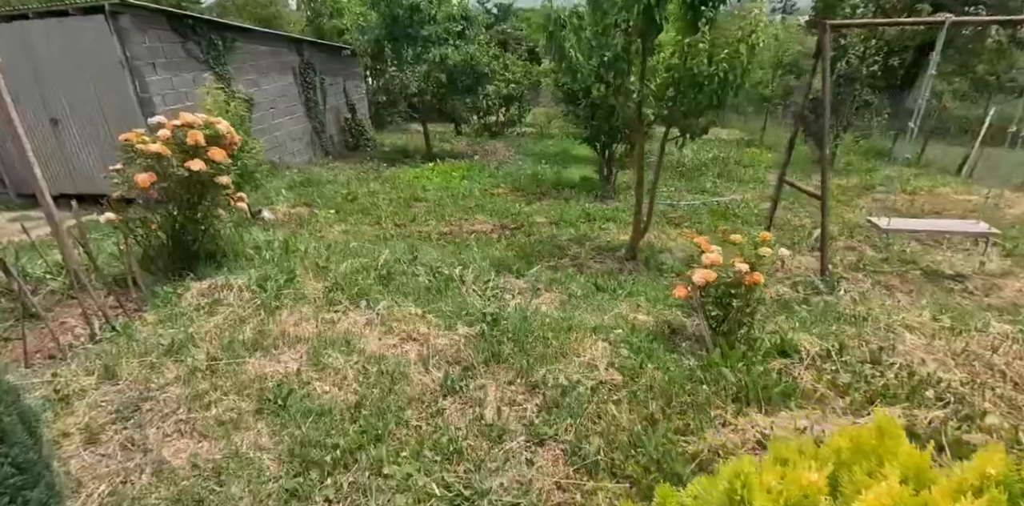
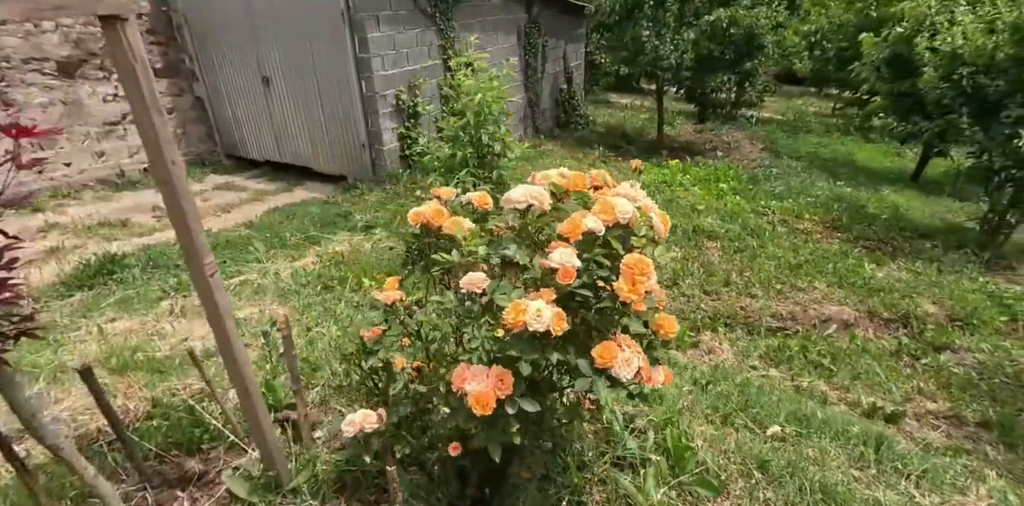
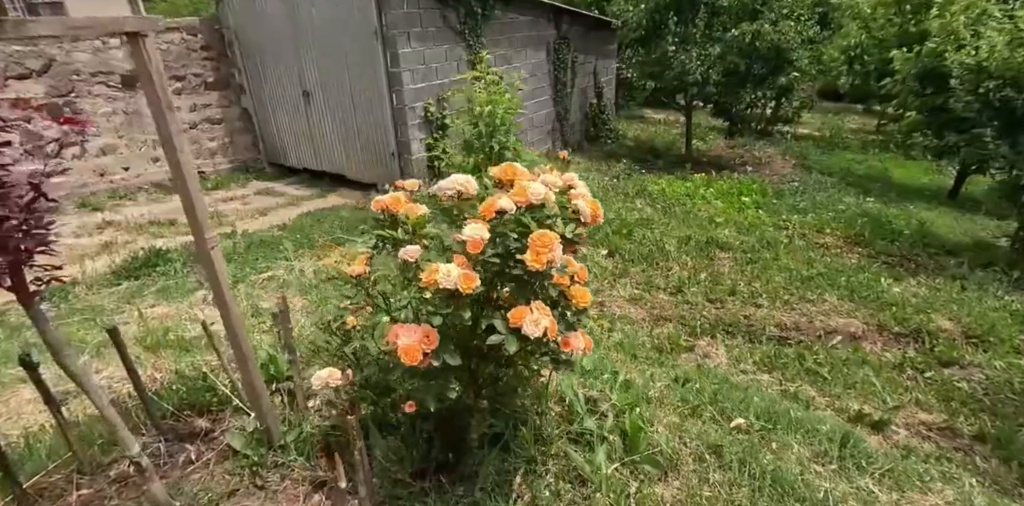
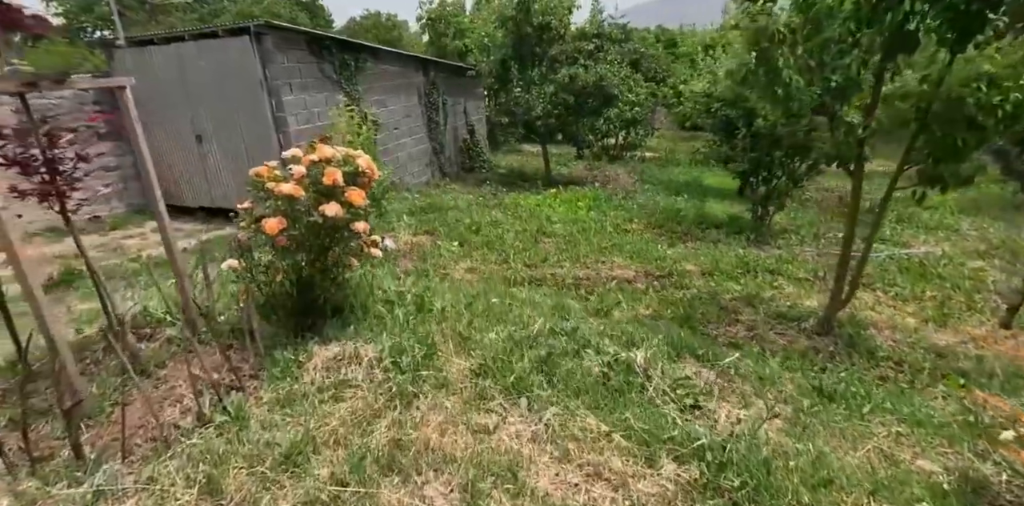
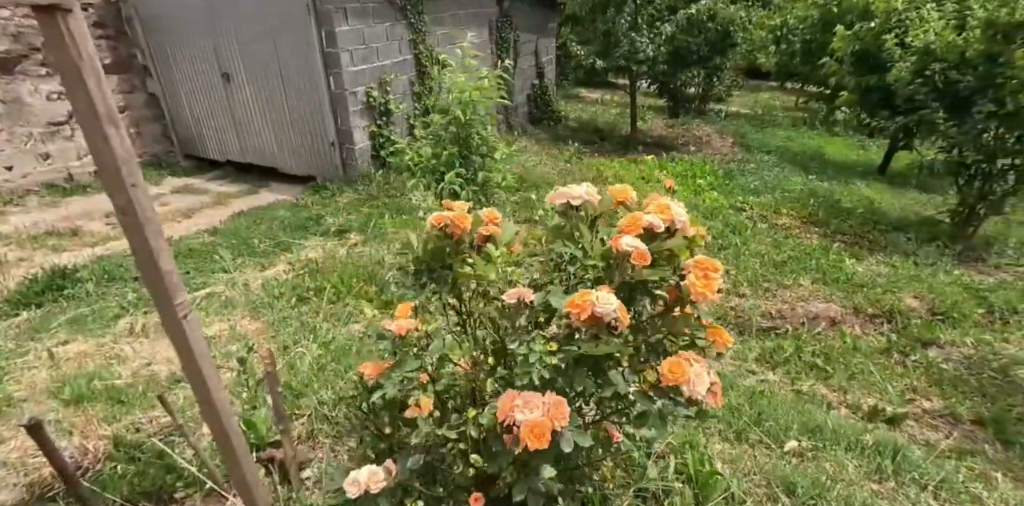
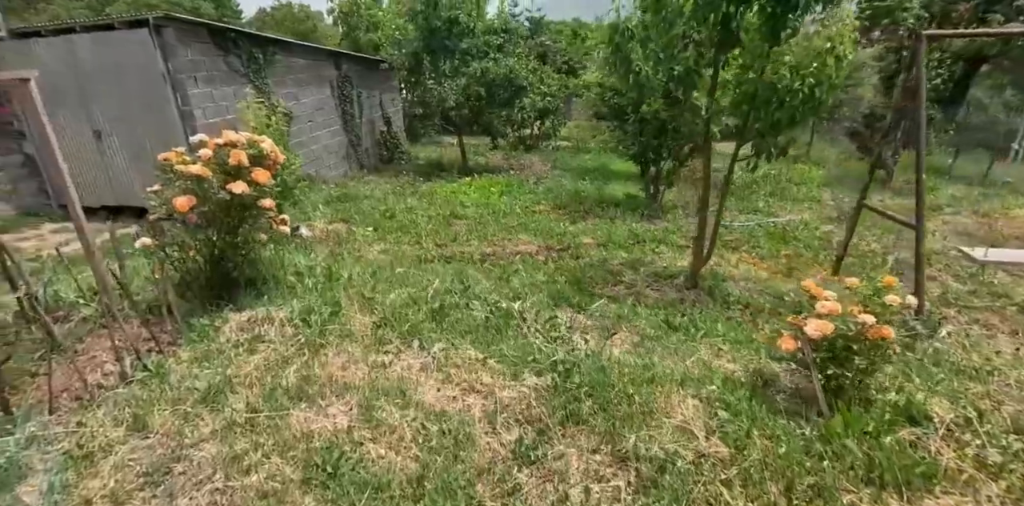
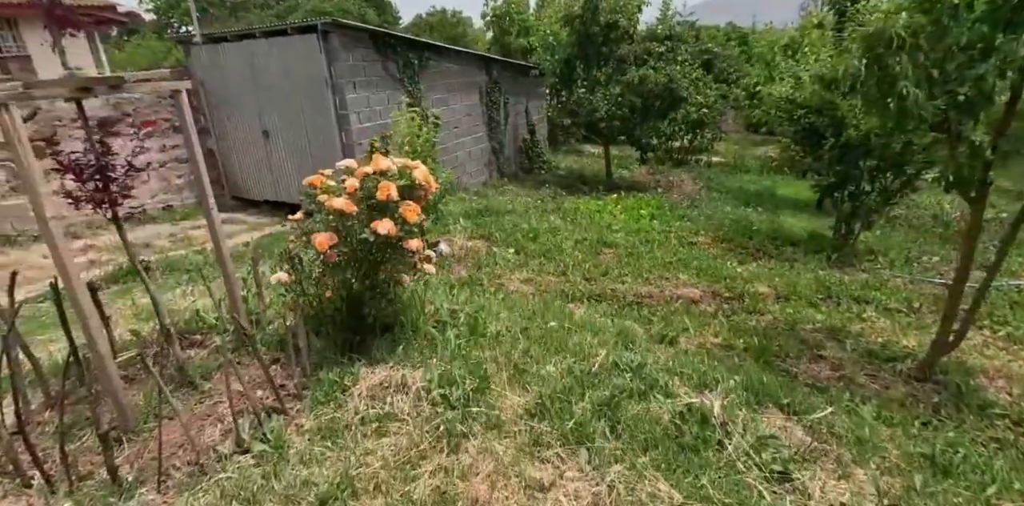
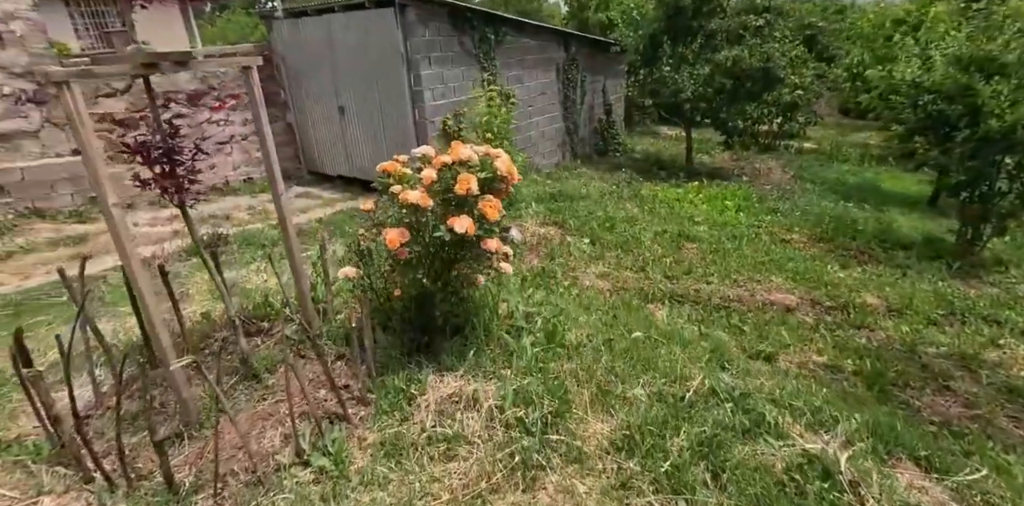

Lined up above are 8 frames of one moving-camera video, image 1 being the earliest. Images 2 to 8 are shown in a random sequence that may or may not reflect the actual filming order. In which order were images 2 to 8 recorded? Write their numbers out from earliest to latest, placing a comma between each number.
6, 4, 7, 8, 3, 2, 5
